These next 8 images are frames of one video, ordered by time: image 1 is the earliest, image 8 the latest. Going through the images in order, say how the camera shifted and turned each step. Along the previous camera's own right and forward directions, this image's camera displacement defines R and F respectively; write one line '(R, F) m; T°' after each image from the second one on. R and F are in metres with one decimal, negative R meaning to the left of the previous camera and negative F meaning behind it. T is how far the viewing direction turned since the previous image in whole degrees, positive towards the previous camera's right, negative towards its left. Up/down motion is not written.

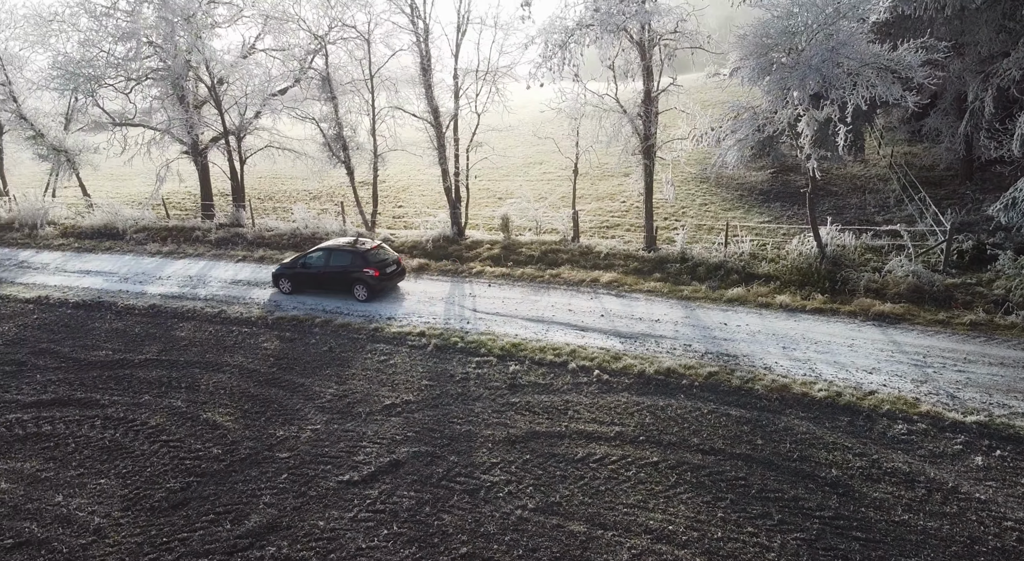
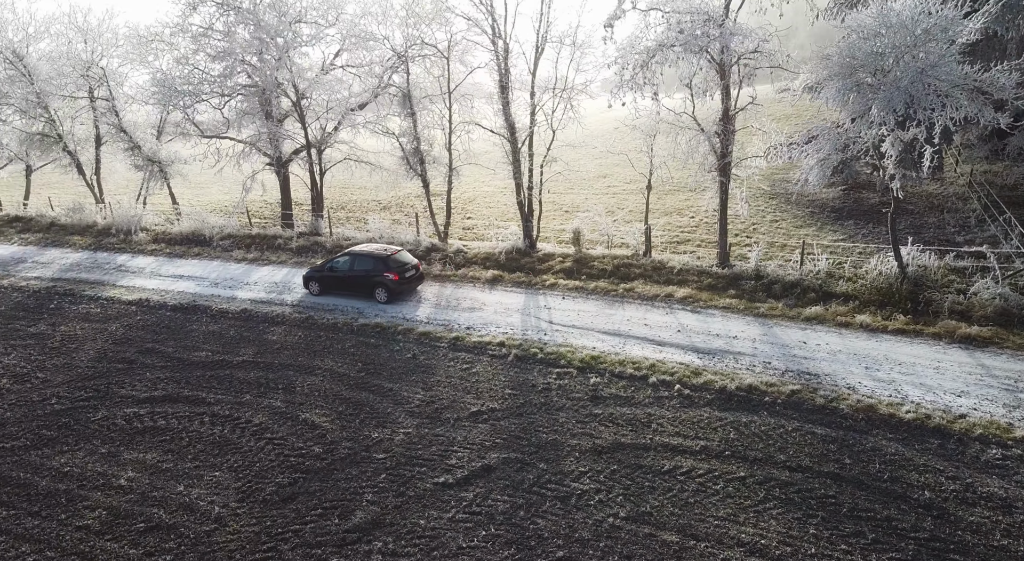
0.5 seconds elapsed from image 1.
(-0.7, -0.5) m; -4°
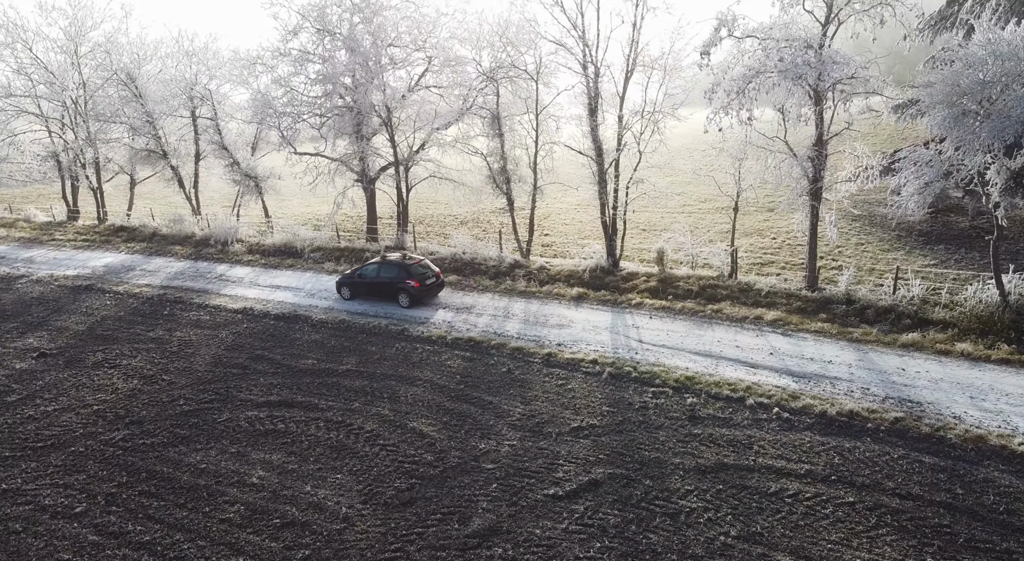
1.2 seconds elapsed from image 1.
(-0.9, -0.6) m; -5°
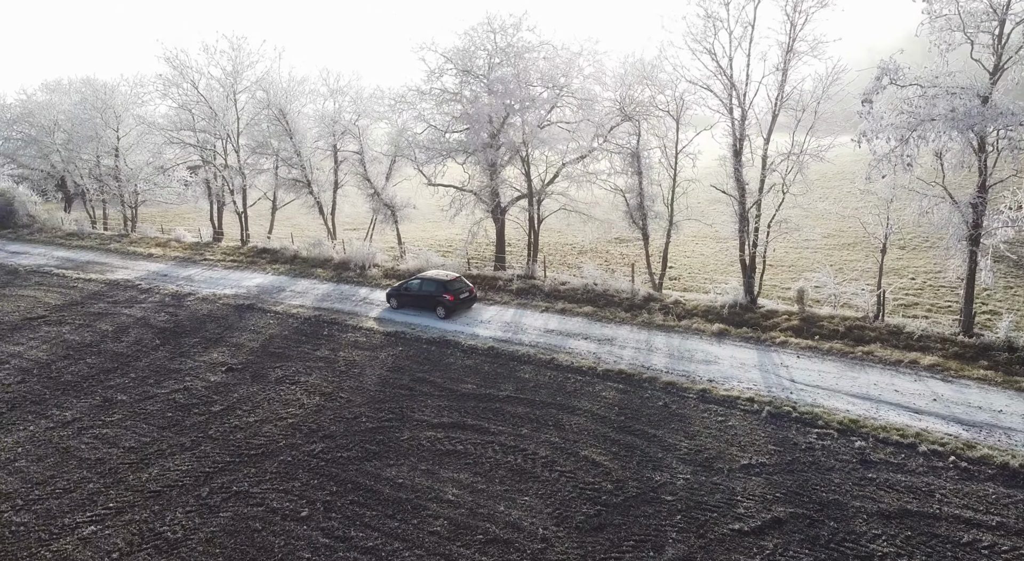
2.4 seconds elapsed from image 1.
(-2.0, -1.0) m; -7°
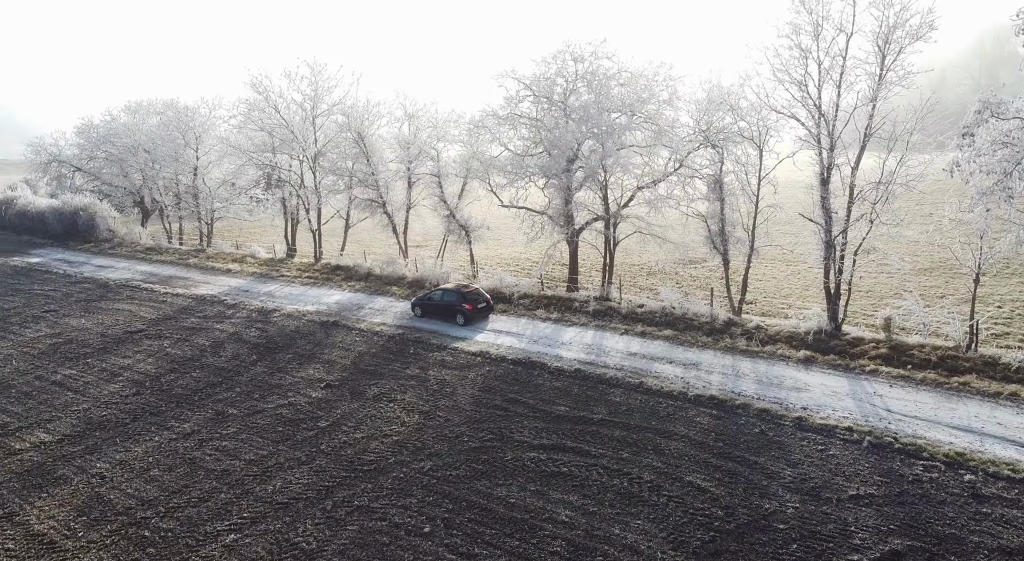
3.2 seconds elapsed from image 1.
(-1.5, -0.6) m; -3°
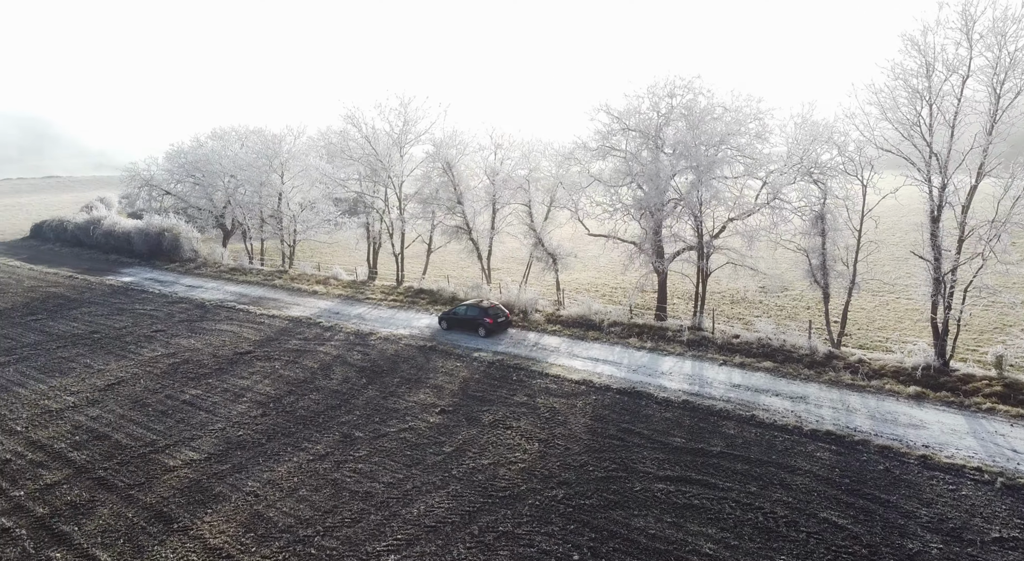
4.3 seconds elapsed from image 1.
(-2.2, -0.8) m; -3°
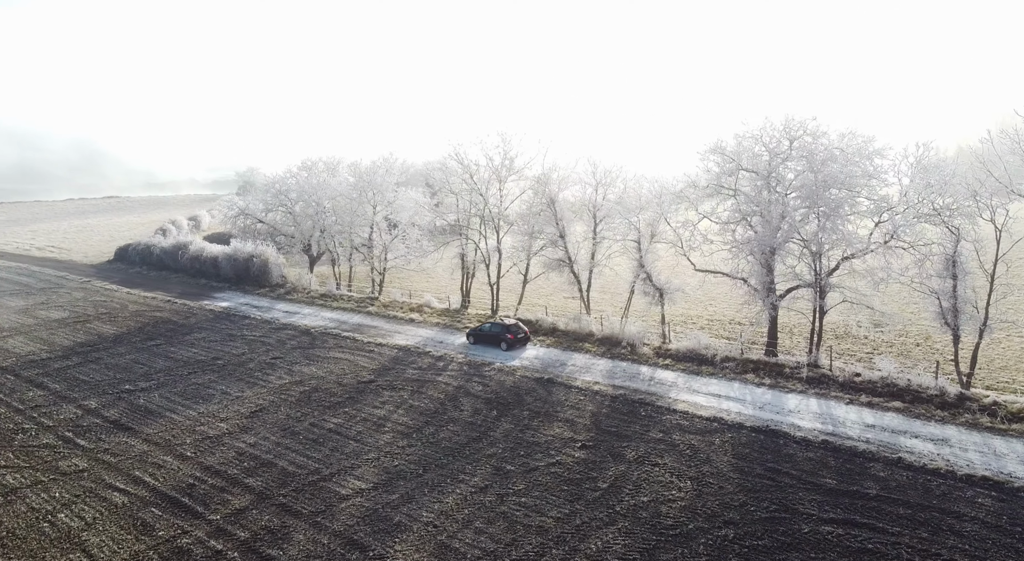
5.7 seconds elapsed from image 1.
(-3.4, -1.0) m; -3°
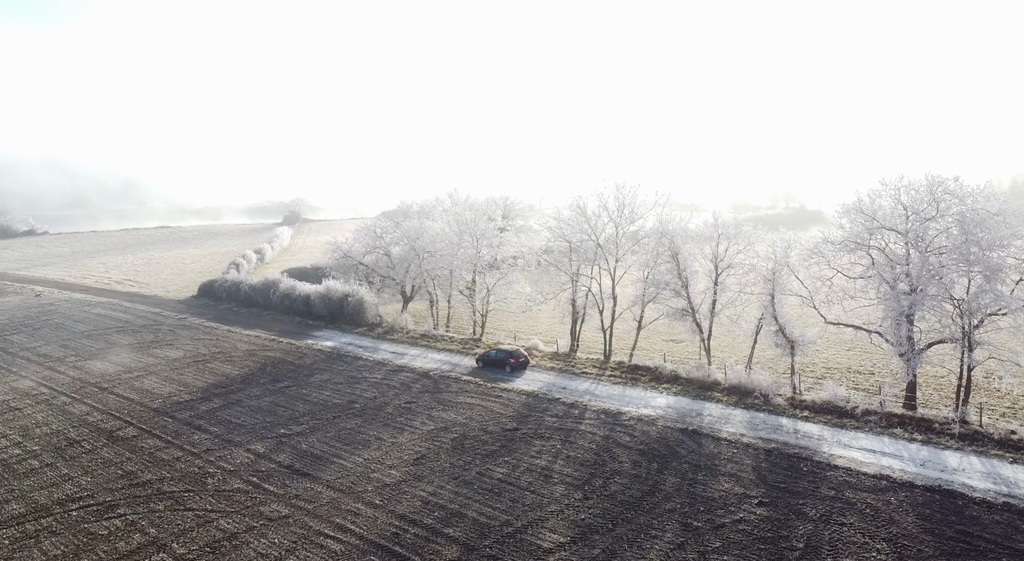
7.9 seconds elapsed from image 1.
(-5.0, -1.4) m; -3°
